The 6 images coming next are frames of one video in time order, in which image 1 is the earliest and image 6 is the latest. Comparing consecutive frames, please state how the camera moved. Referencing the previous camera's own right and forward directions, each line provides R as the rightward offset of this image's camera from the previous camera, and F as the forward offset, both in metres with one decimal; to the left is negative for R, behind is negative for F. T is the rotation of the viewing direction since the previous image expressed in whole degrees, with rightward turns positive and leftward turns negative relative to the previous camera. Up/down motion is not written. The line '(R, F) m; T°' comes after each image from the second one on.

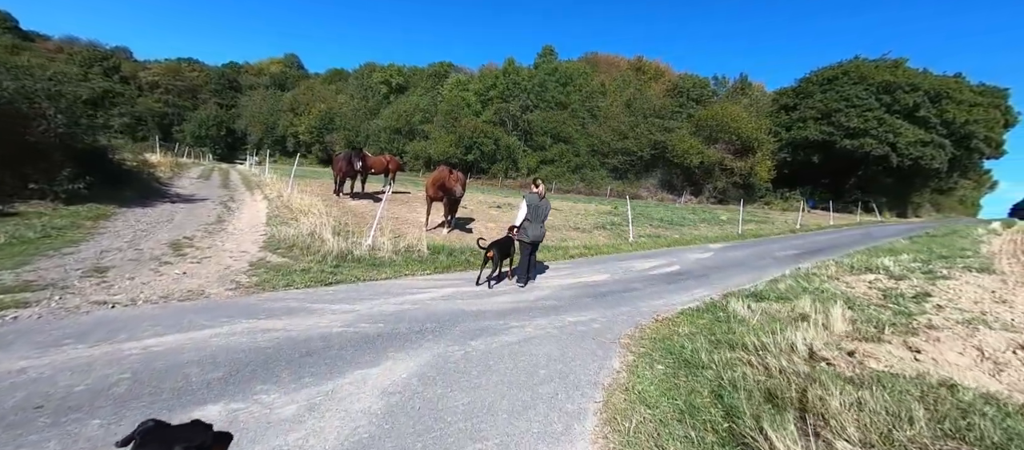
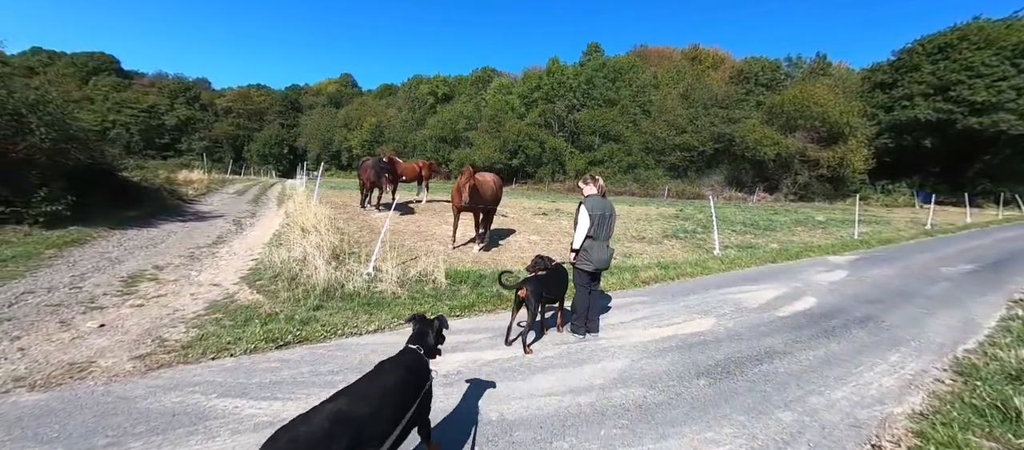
(0.0, +2.8) m; -7°
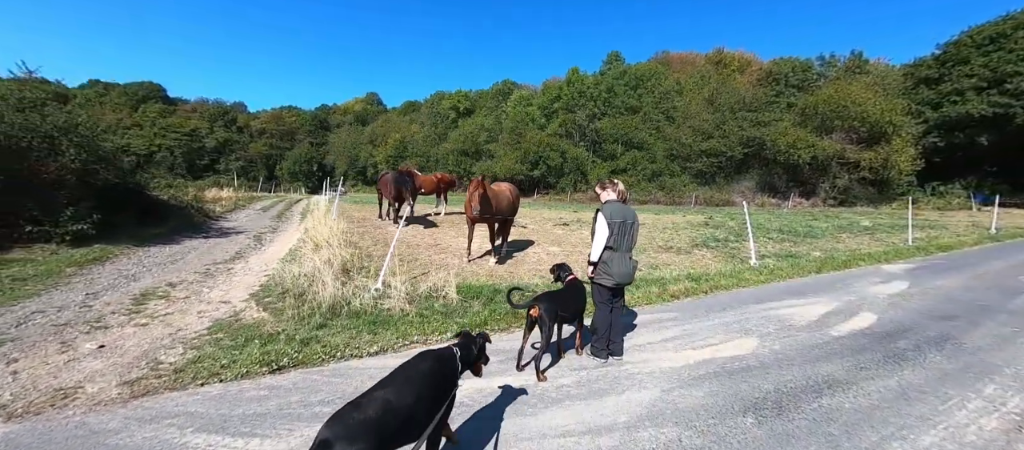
(+0.2, +0.5) m; -3°
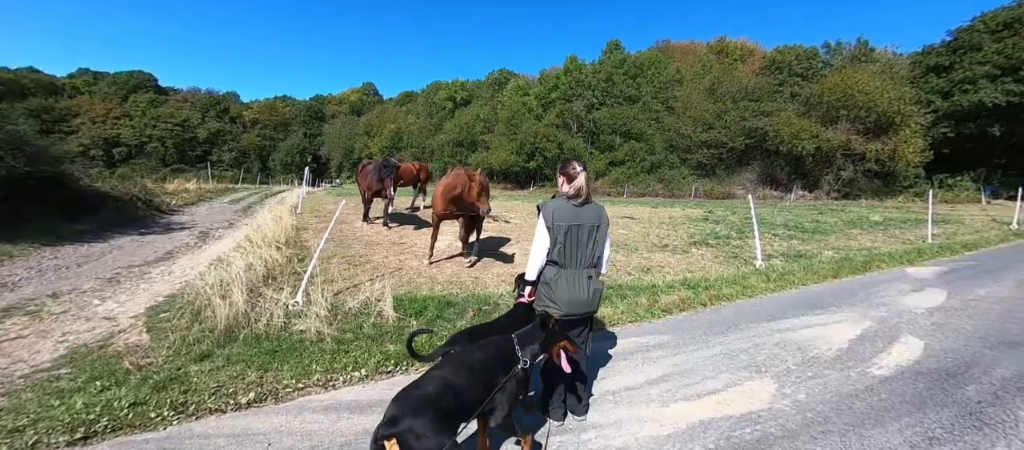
(+0.7, +1.4) m; 0°
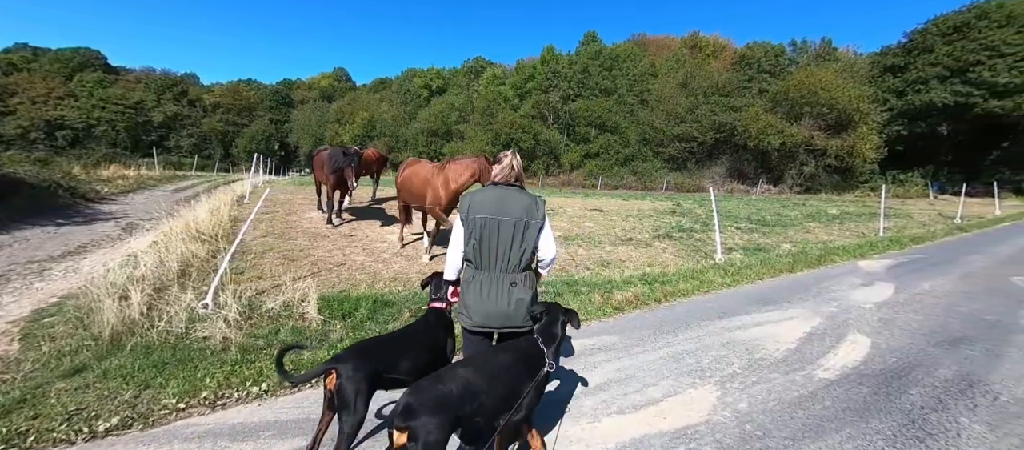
(+0.5, +0.4) m; +3°
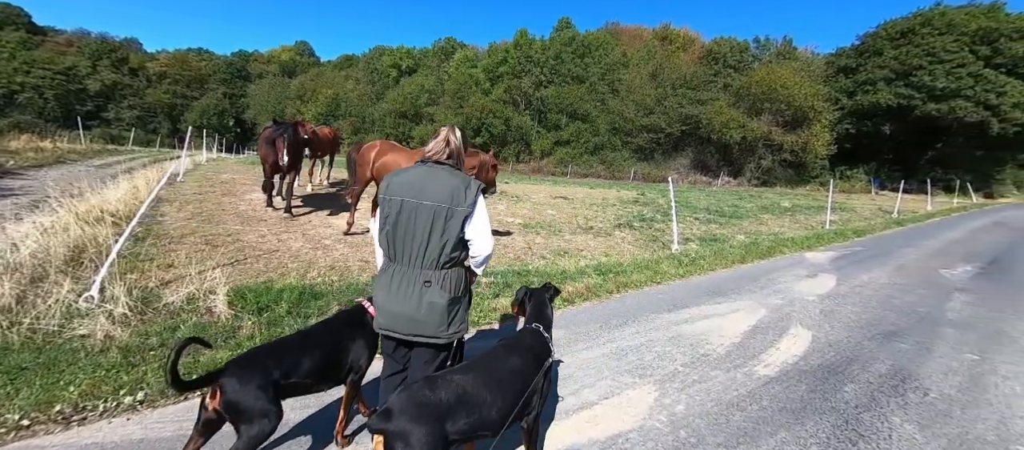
(+0.3, +0.4) m; +4°
